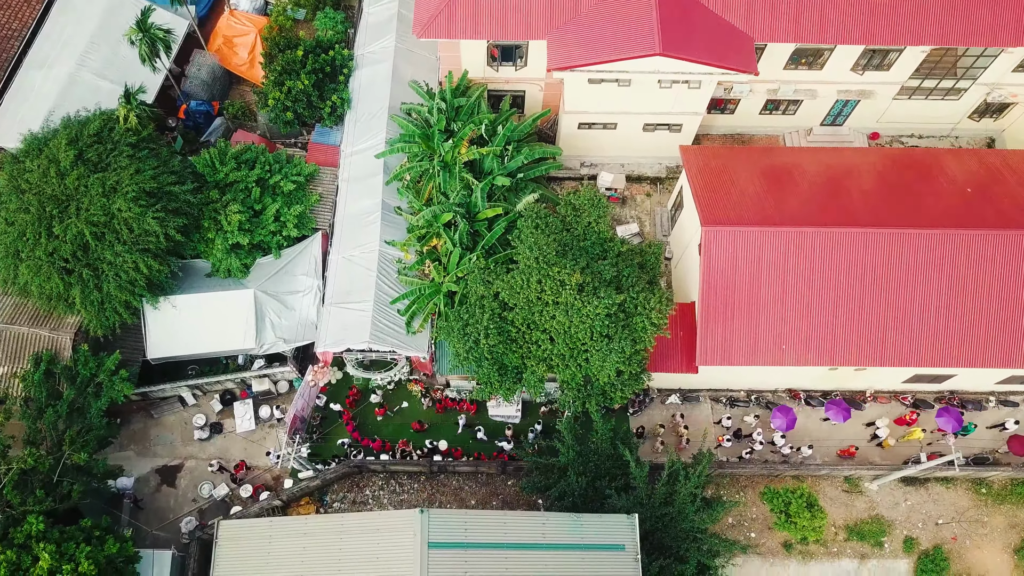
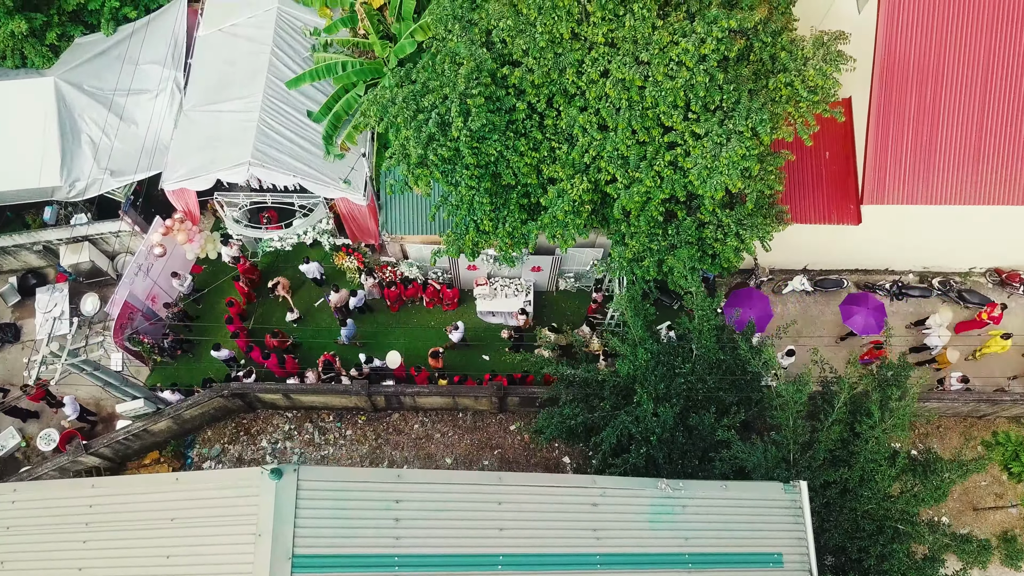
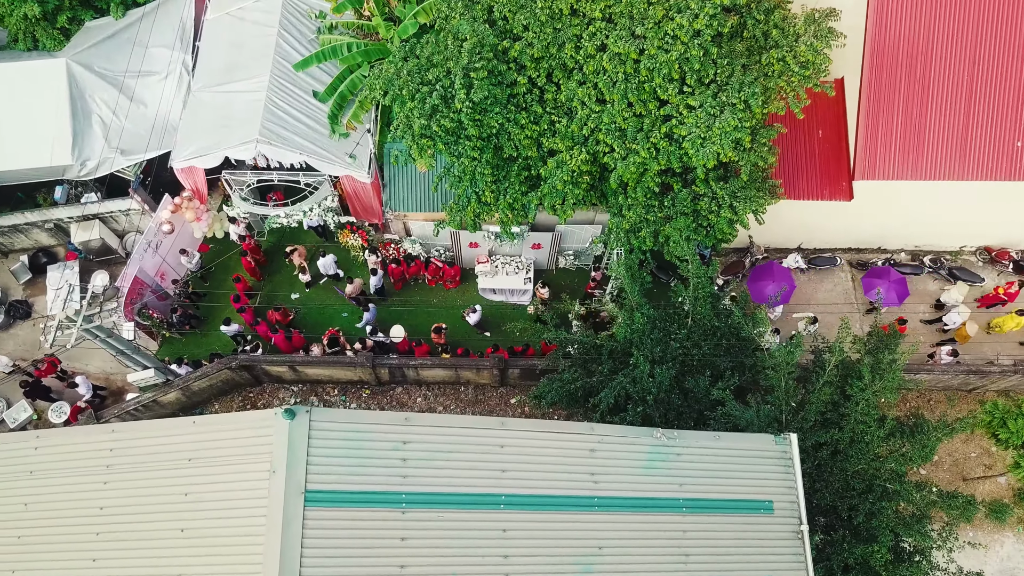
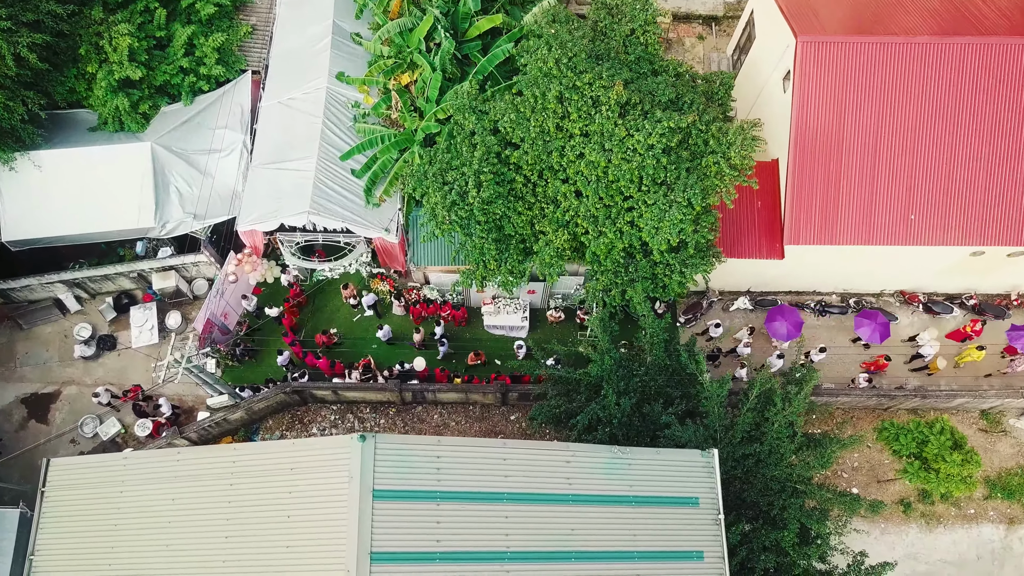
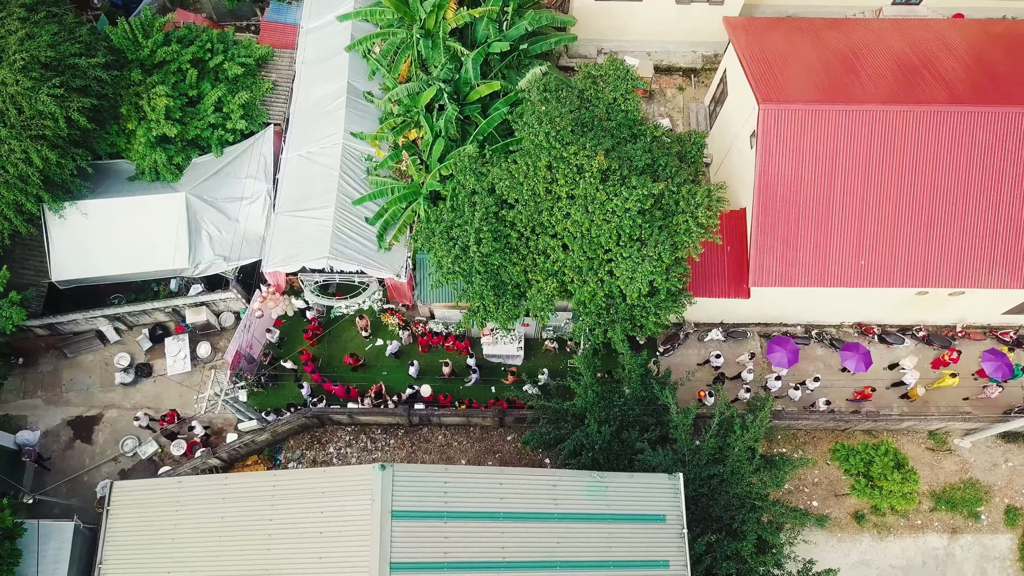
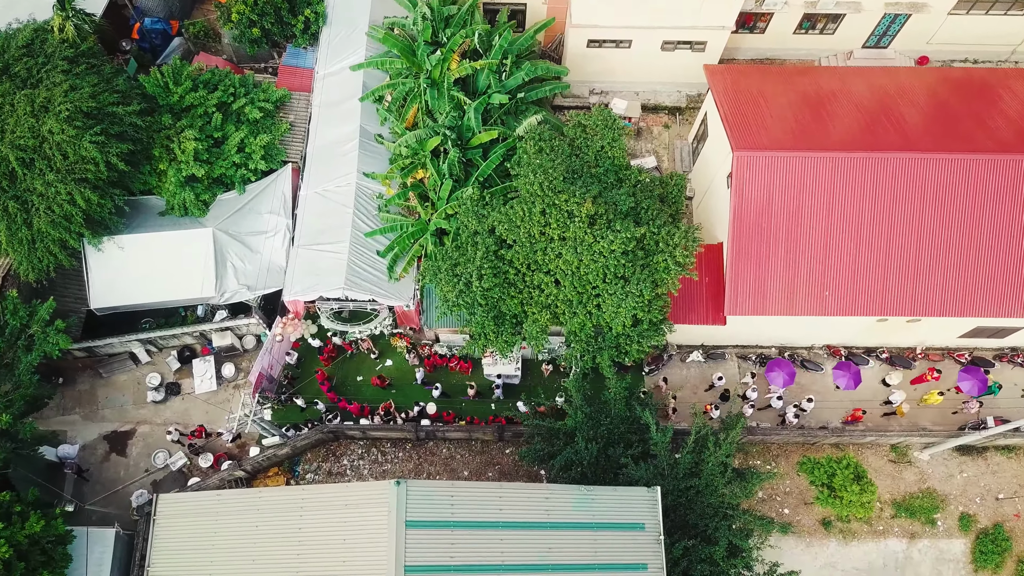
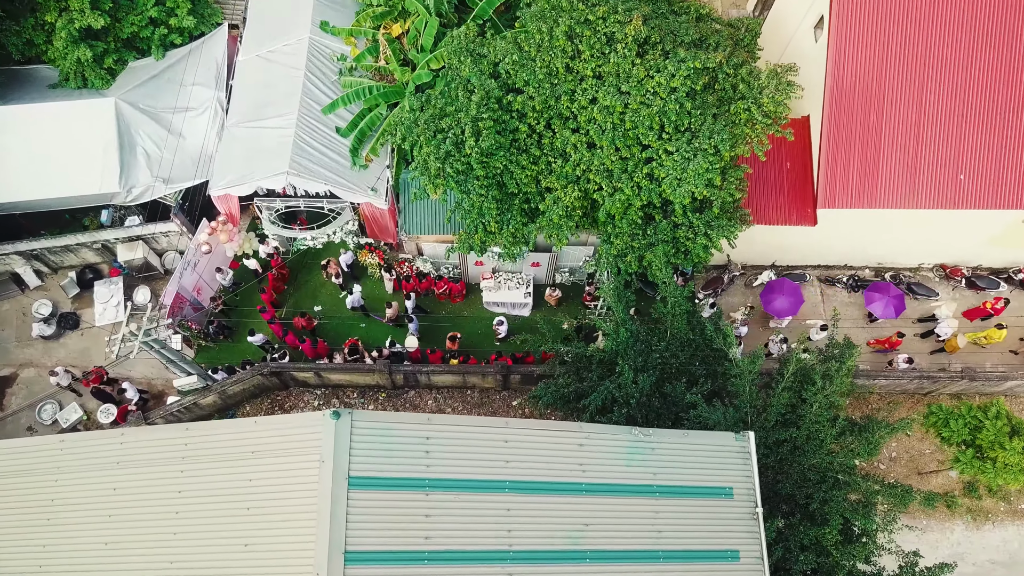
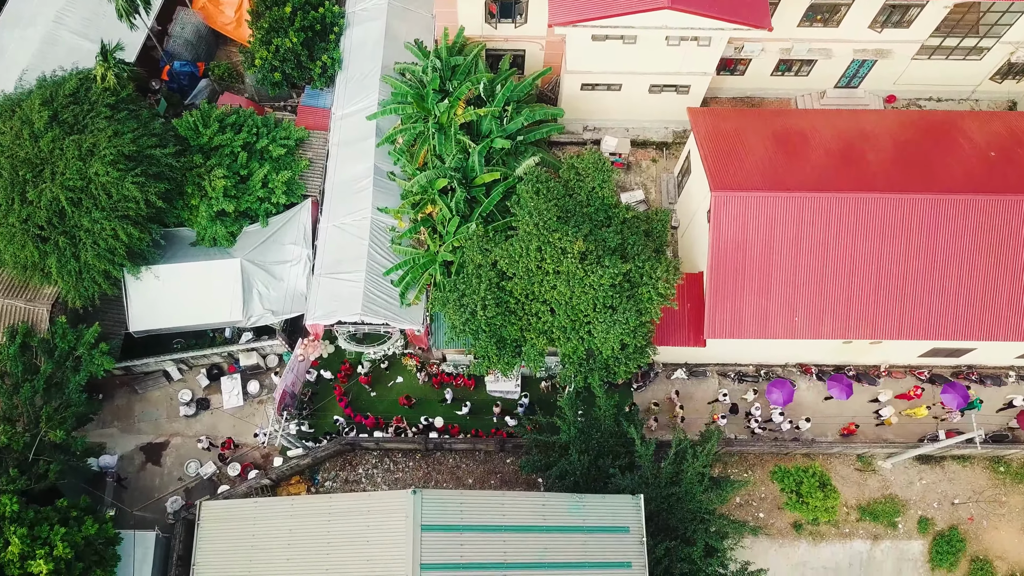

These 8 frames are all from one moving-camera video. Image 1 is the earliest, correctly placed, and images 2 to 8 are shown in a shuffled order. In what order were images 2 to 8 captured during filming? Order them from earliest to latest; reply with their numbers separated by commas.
8, 6, 5, 4, 7, 3, 2
